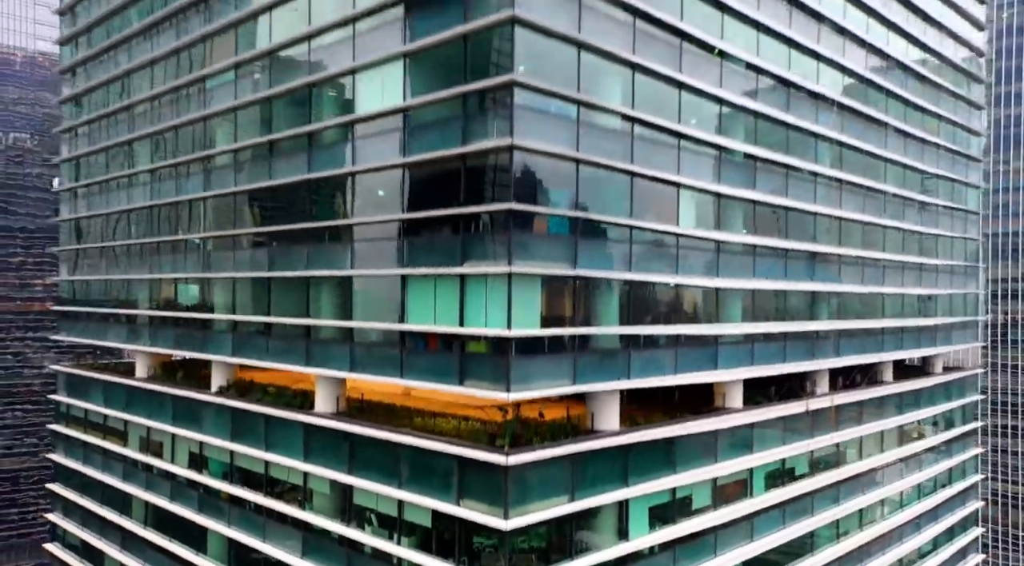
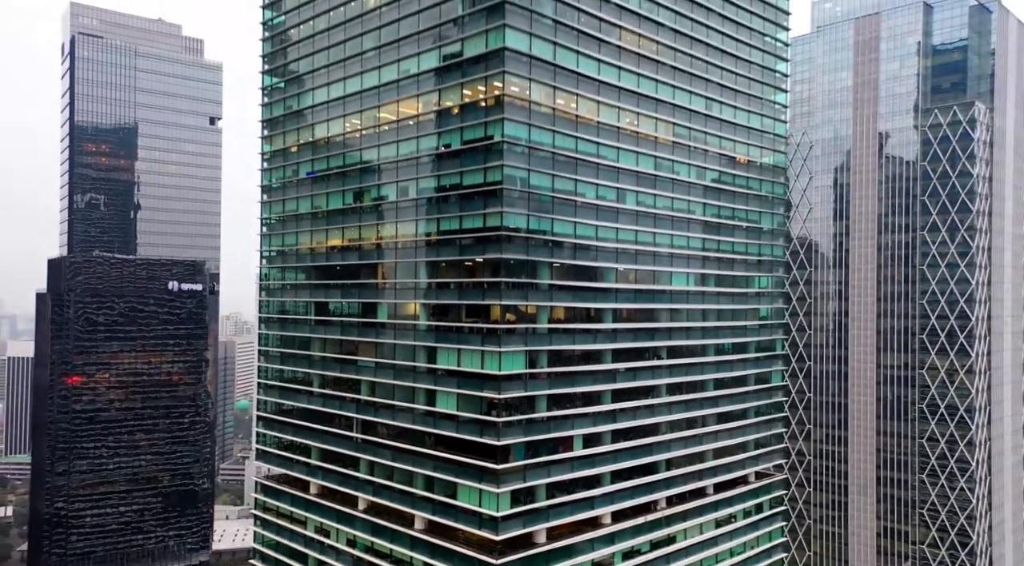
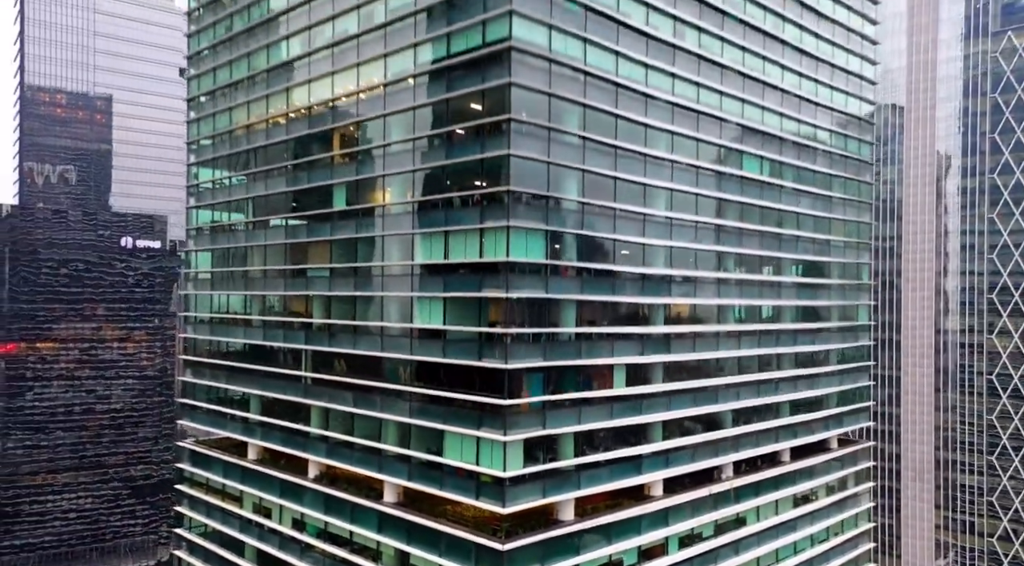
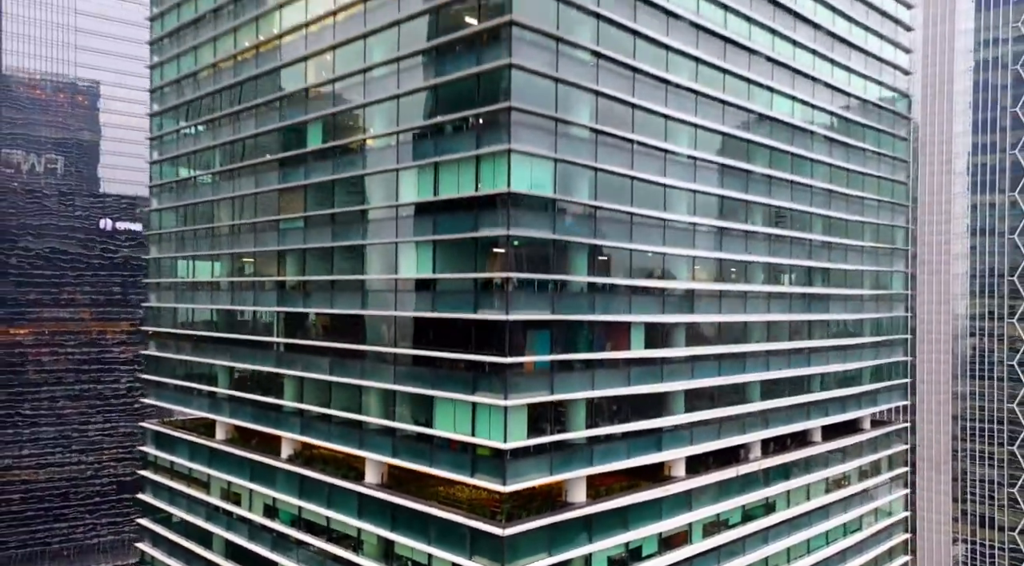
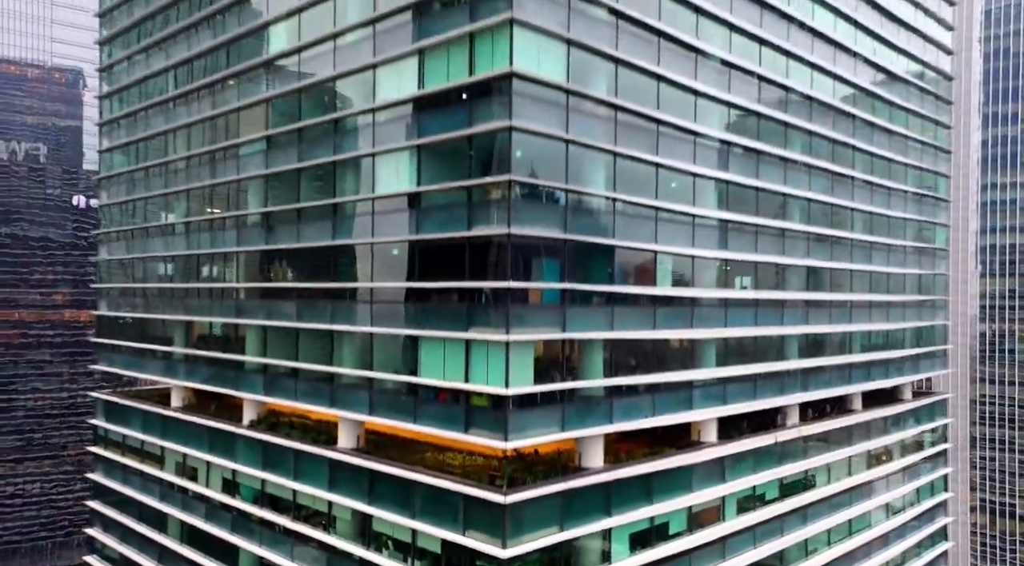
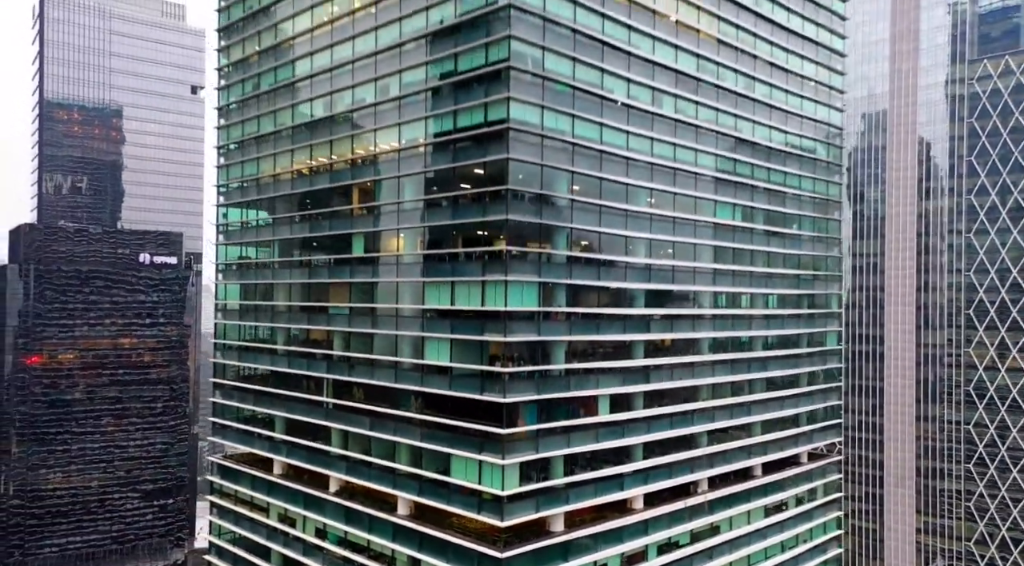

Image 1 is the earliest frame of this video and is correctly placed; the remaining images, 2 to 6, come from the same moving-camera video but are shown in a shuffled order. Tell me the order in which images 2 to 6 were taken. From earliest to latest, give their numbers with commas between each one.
5, 4, 3, 6, 2
